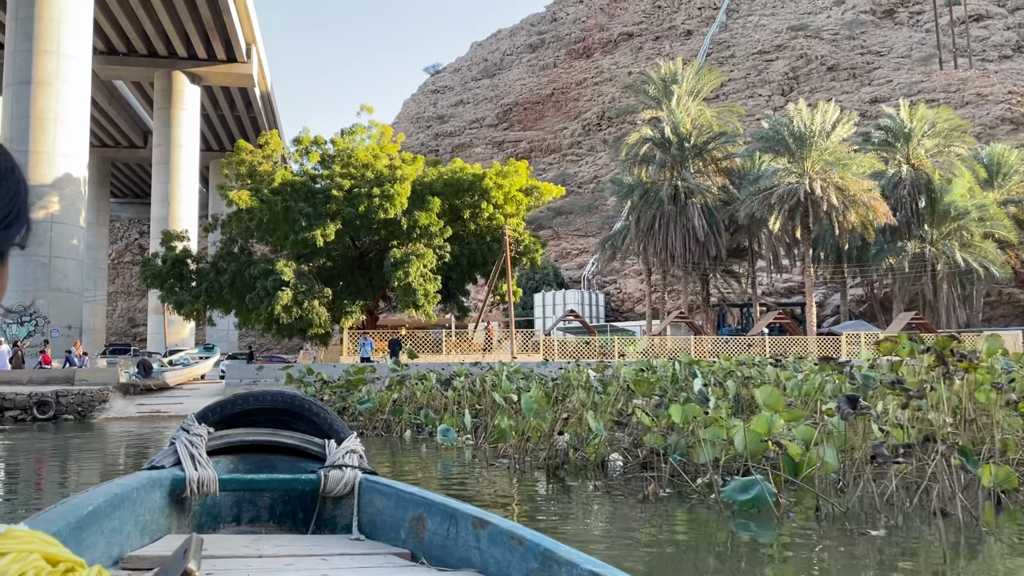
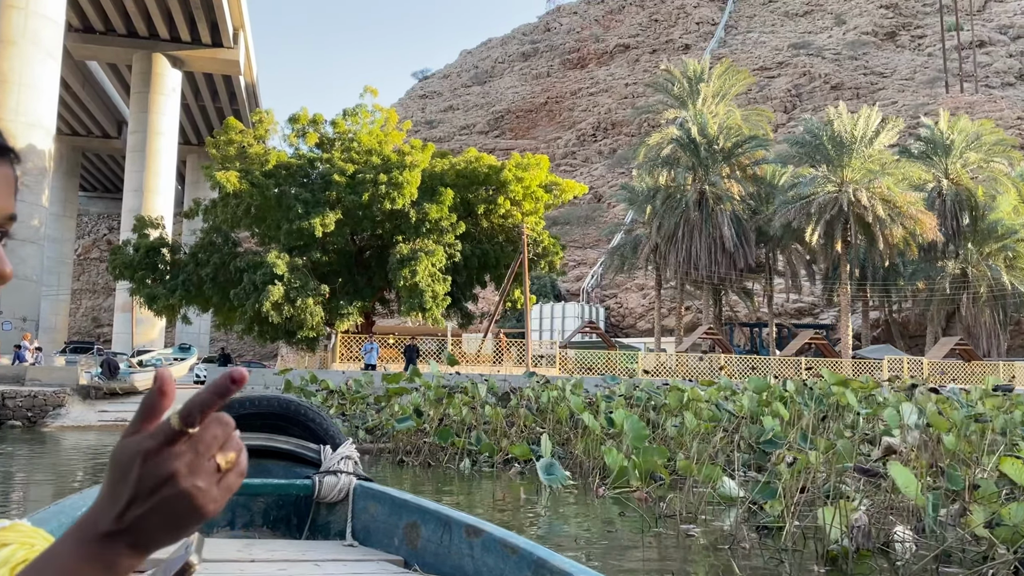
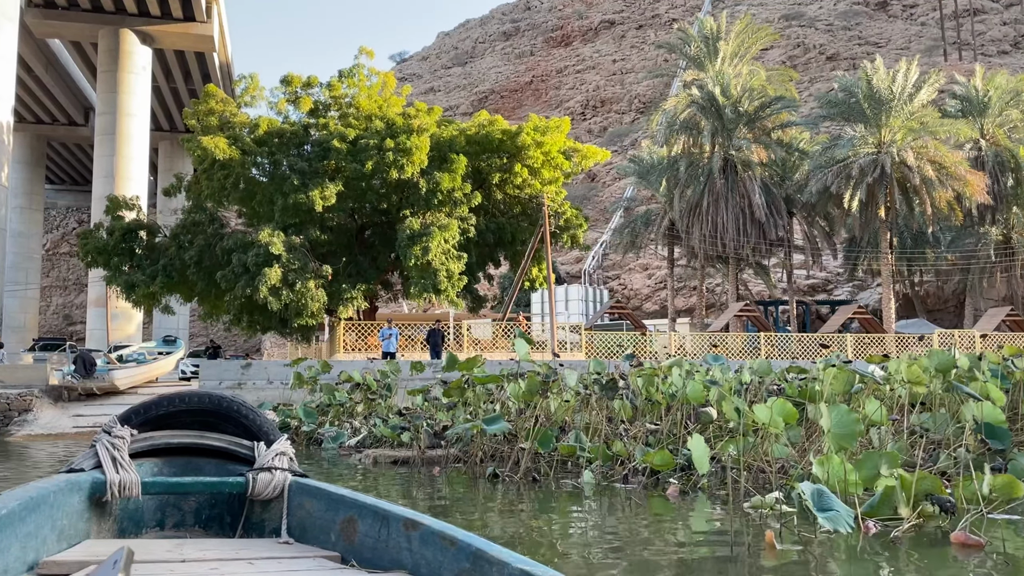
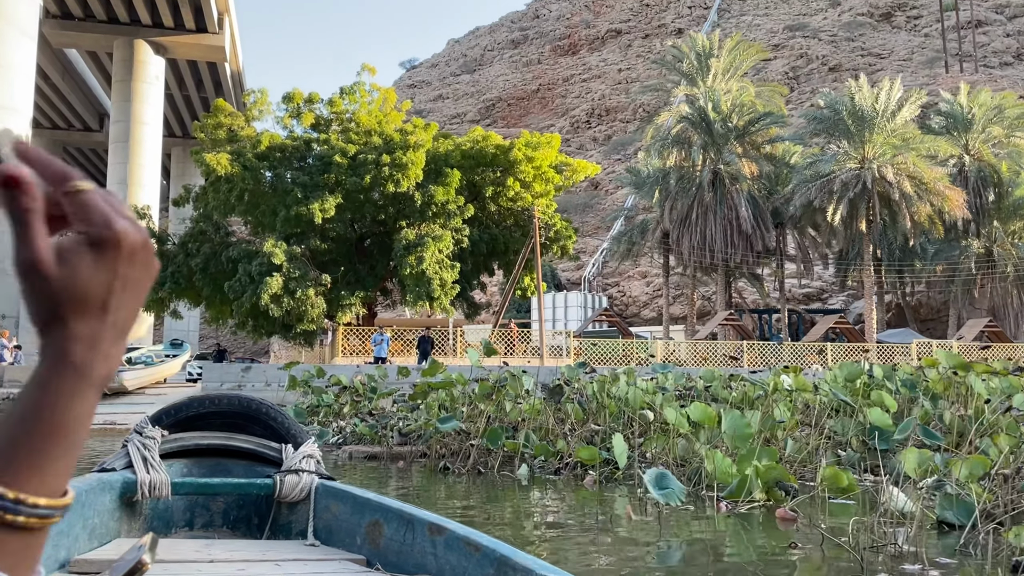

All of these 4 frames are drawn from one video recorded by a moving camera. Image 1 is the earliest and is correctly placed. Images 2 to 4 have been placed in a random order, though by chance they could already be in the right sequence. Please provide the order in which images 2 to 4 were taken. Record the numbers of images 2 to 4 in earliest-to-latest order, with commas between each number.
2, 4, 3
